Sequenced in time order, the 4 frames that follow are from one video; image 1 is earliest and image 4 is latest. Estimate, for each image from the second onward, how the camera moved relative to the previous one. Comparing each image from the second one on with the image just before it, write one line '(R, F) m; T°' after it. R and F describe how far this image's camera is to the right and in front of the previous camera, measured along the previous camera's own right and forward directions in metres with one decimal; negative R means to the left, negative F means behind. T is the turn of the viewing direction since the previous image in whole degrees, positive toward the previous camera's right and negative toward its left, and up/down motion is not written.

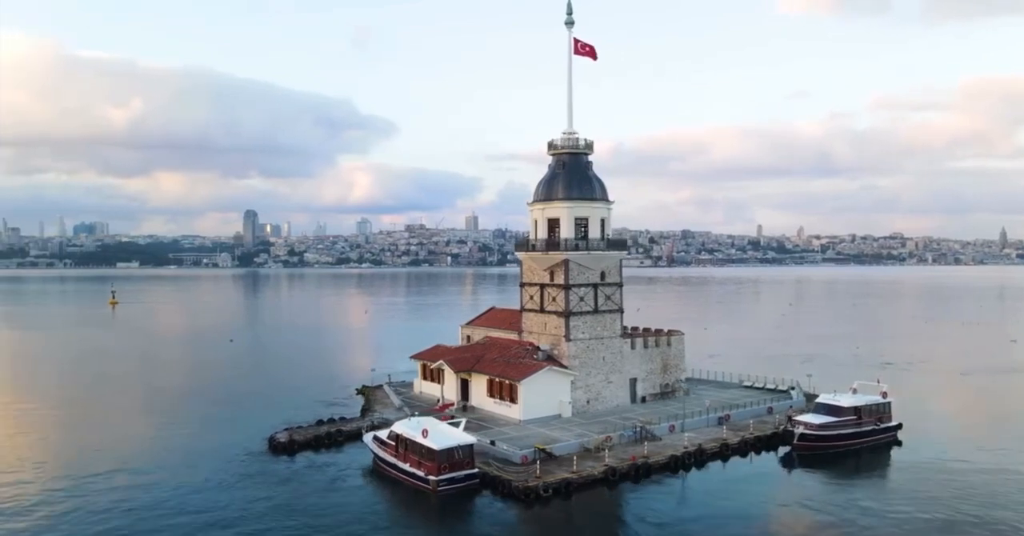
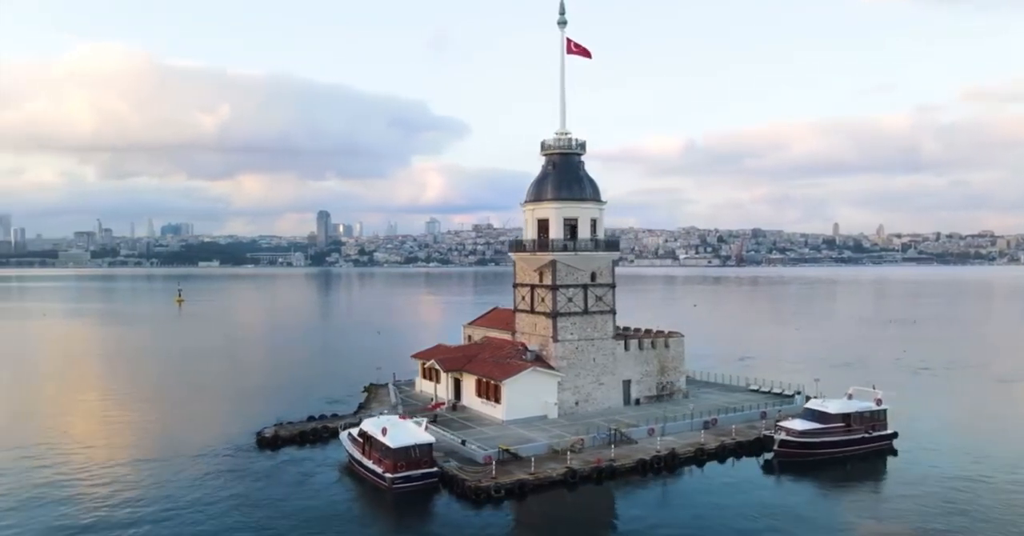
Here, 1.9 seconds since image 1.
(+4.3, +0.1) m; -5°
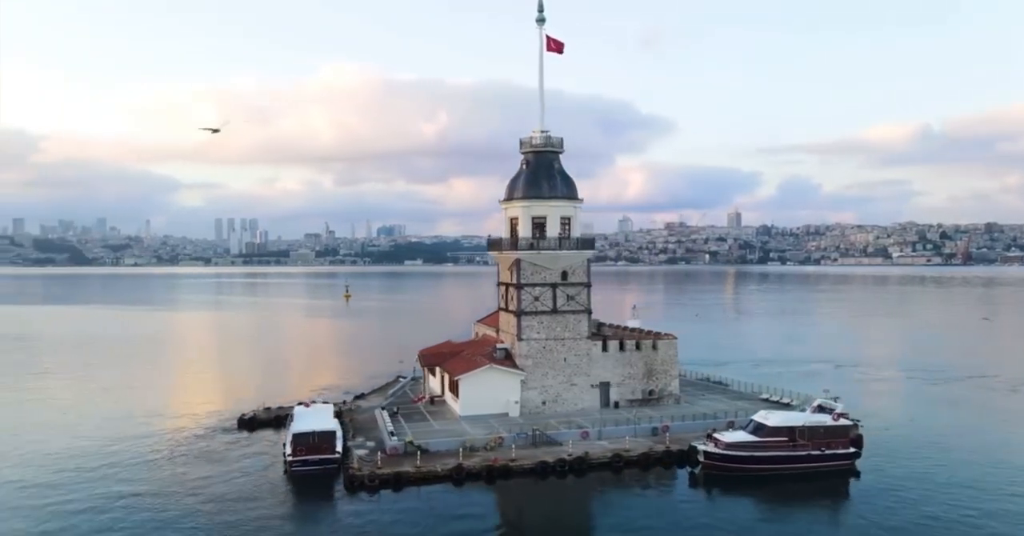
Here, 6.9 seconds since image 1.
(+12.1, +1.2) m; -15°
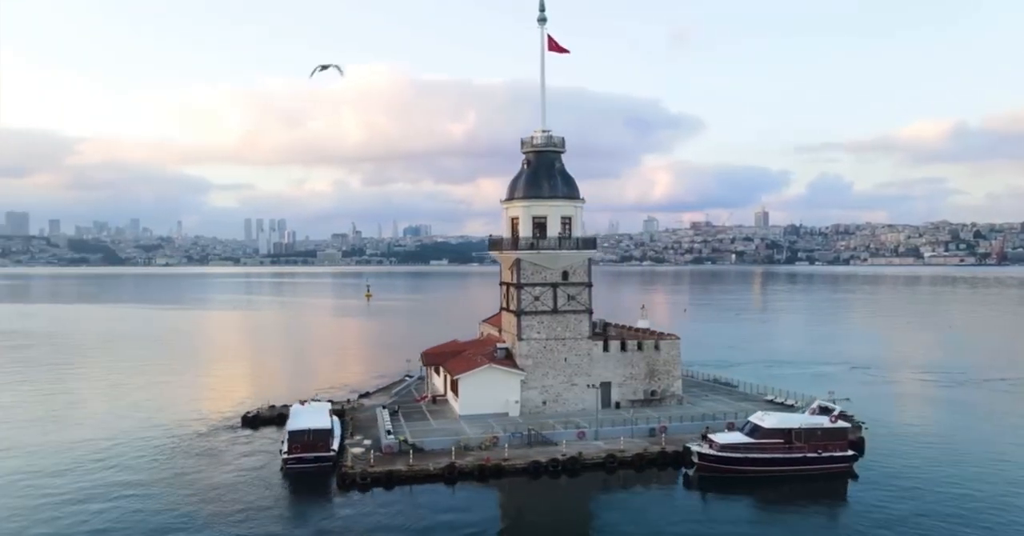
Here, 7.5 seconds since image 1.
(+1.3, 0.0) m; -2°
